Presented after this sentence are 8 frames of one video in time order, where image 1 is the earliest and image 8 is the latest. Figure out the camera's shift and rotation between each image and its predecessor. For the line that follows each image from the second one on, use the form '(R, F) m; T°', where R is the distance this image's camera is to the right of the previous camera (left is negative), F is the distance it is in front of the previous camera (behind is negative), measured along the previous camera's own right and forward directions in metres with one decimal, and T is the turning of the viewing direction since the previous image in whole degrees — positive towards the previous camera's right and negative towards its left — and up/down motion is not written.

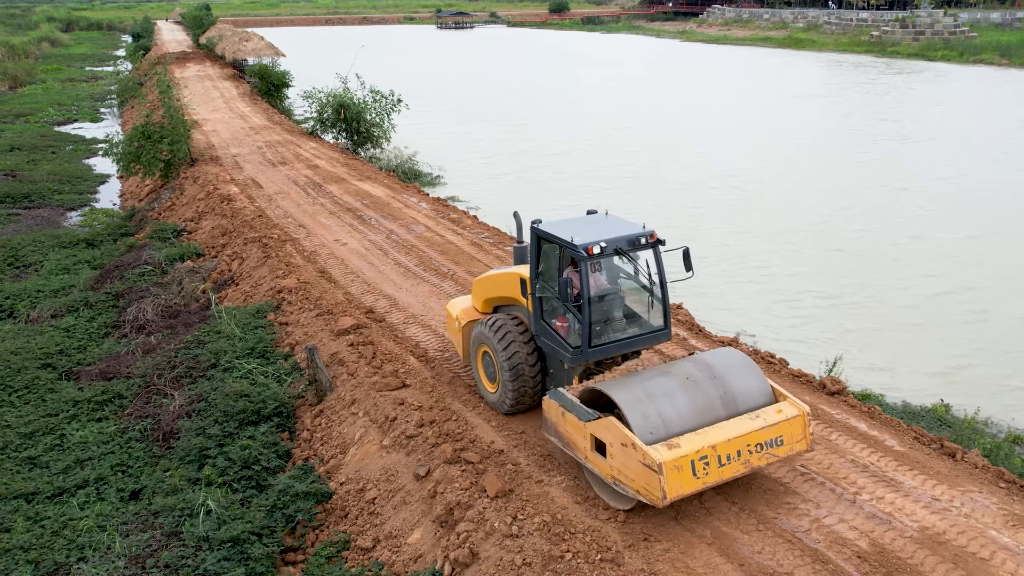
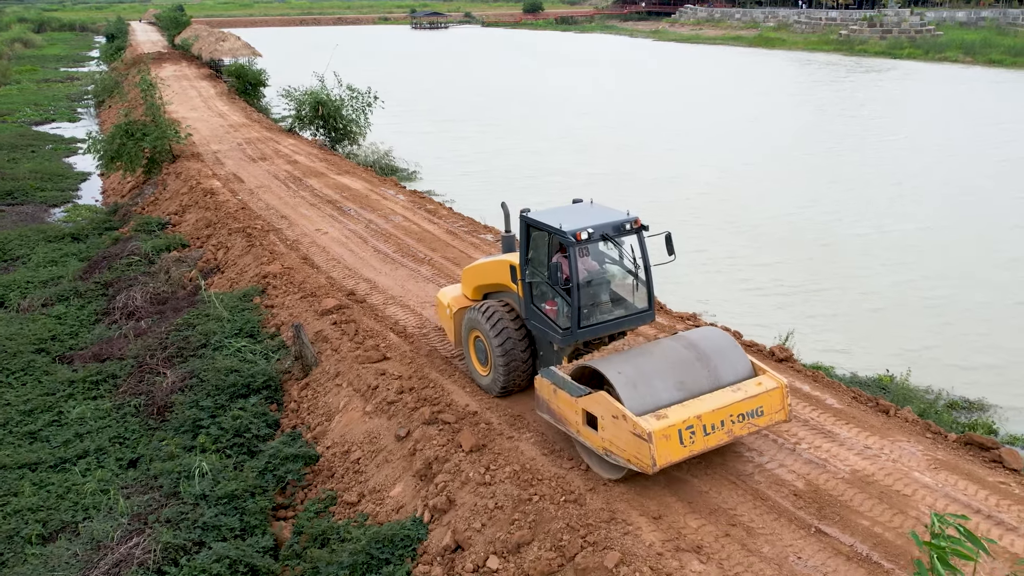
(+0.1, -0.6) m; +2°
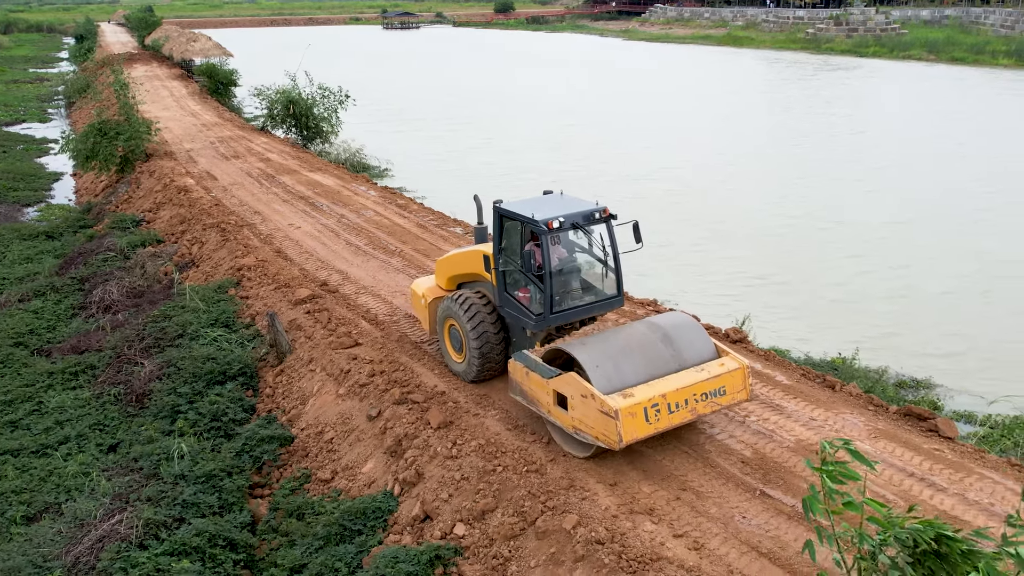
(+0.1, -0.4) m; +2°
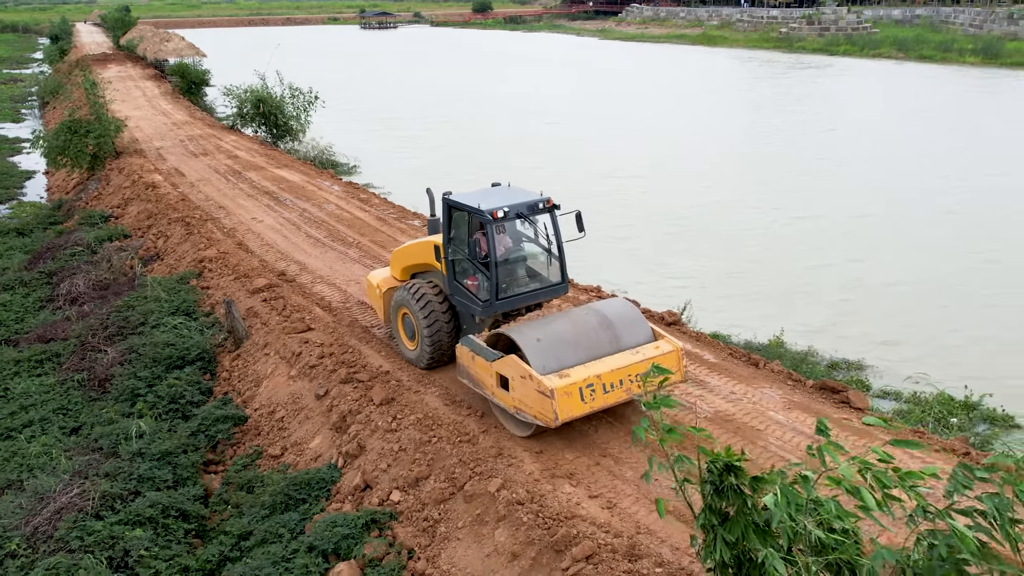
(+0.5, -0.5) m; +1°
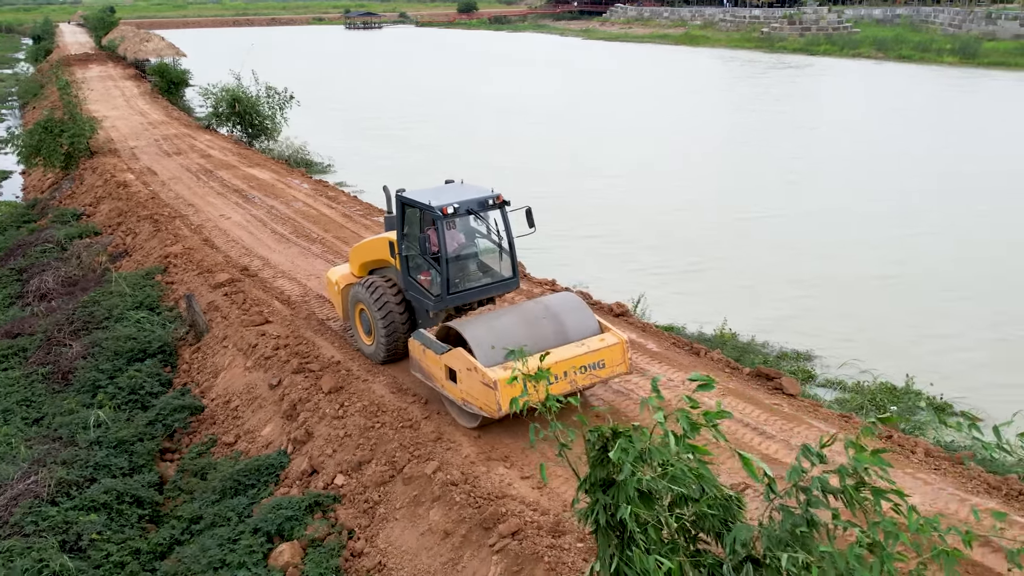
(+0.5, -0.3) m; +1°
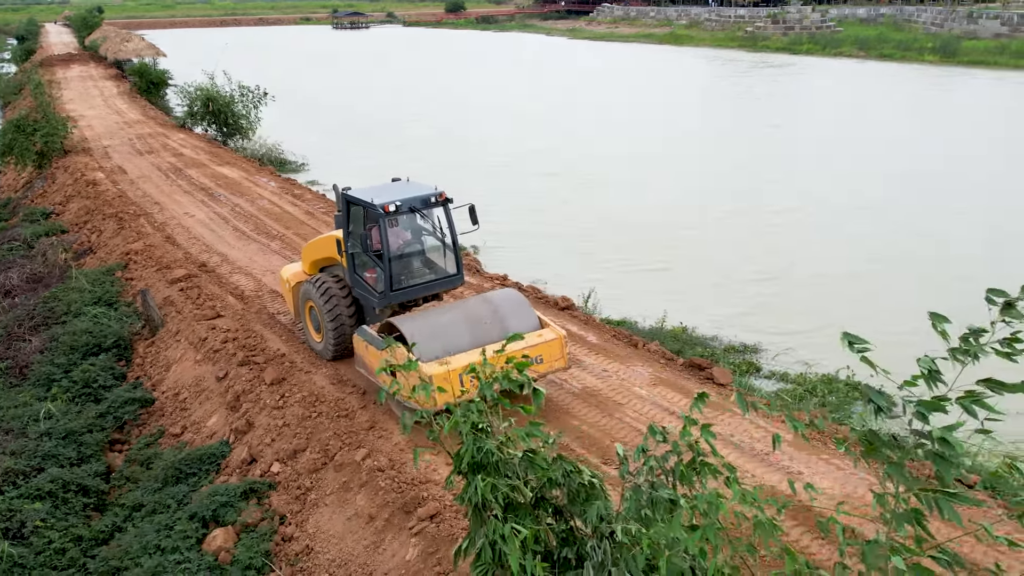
(+0.6, -0.2) m; 0°
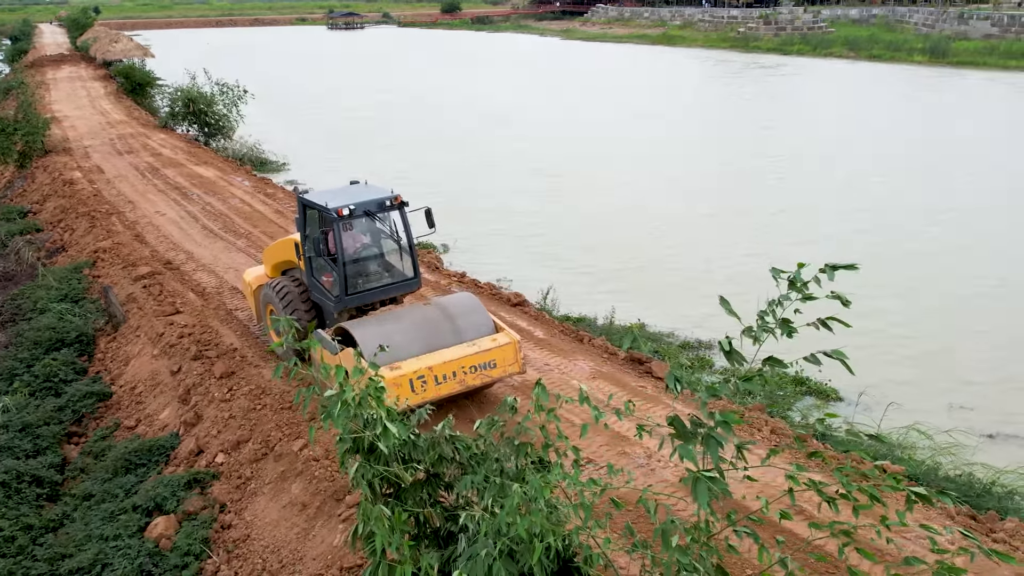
(+0.6, -0.2) m; 0°
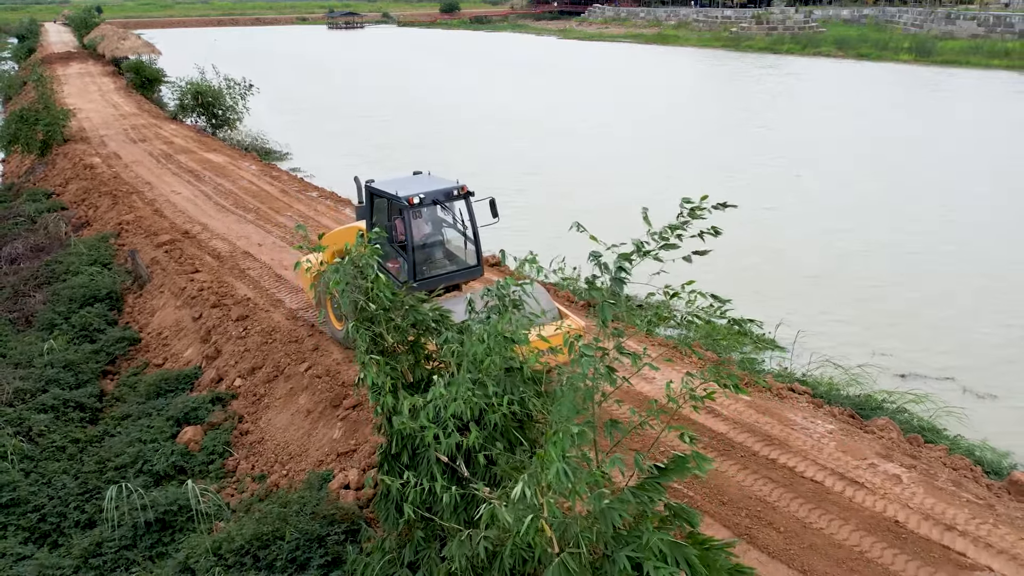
(+0.3, -1.4) m; 0°
